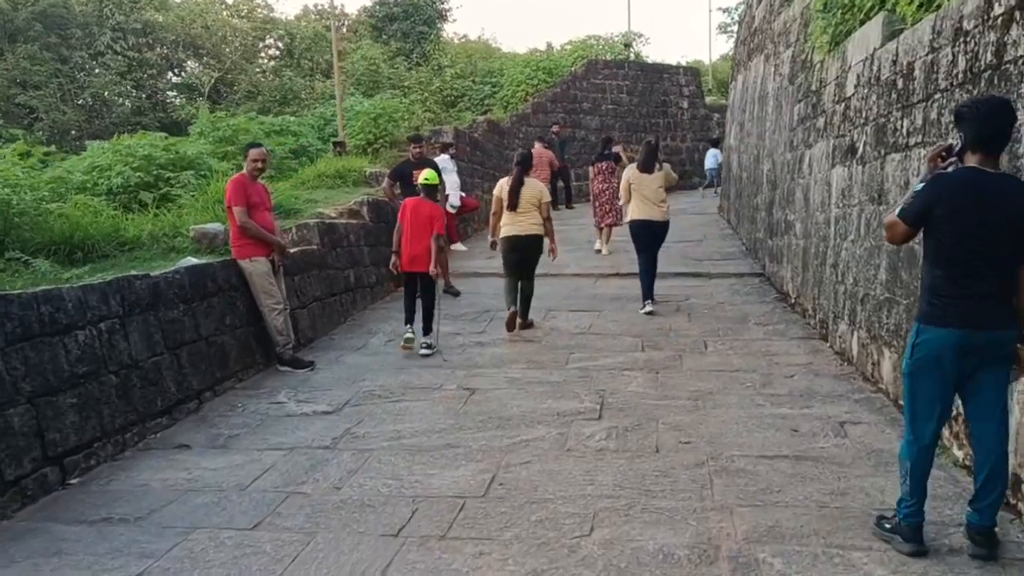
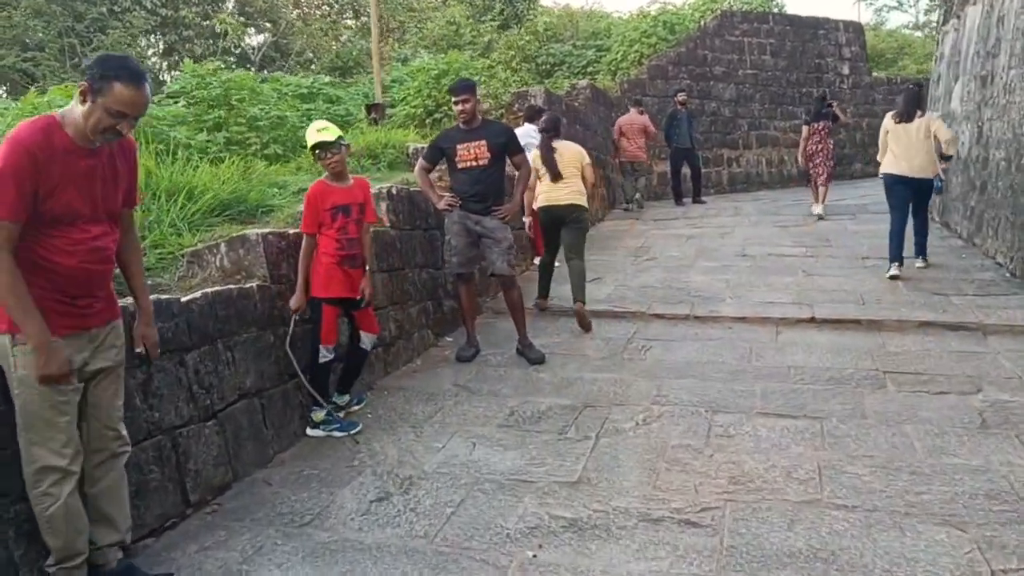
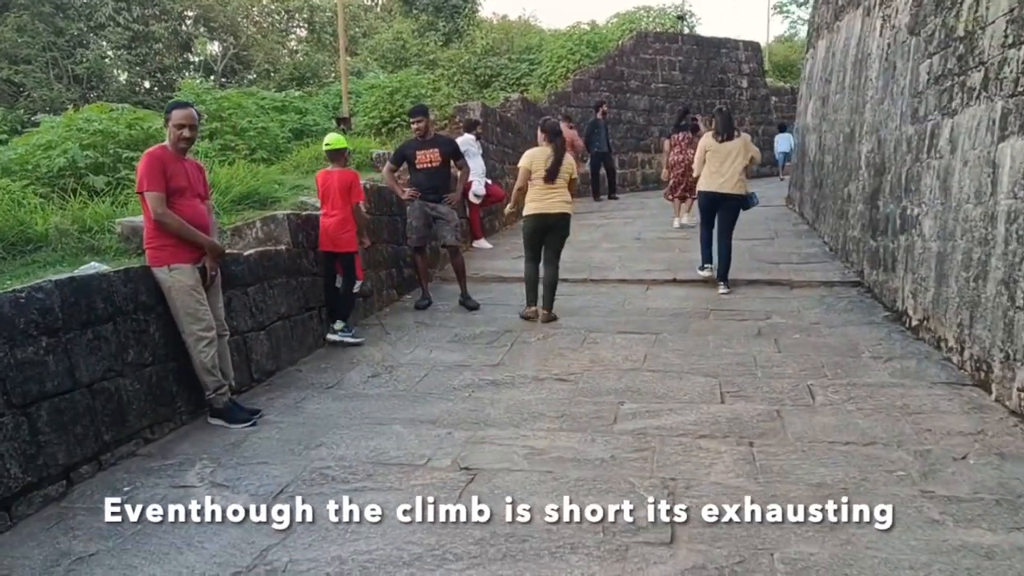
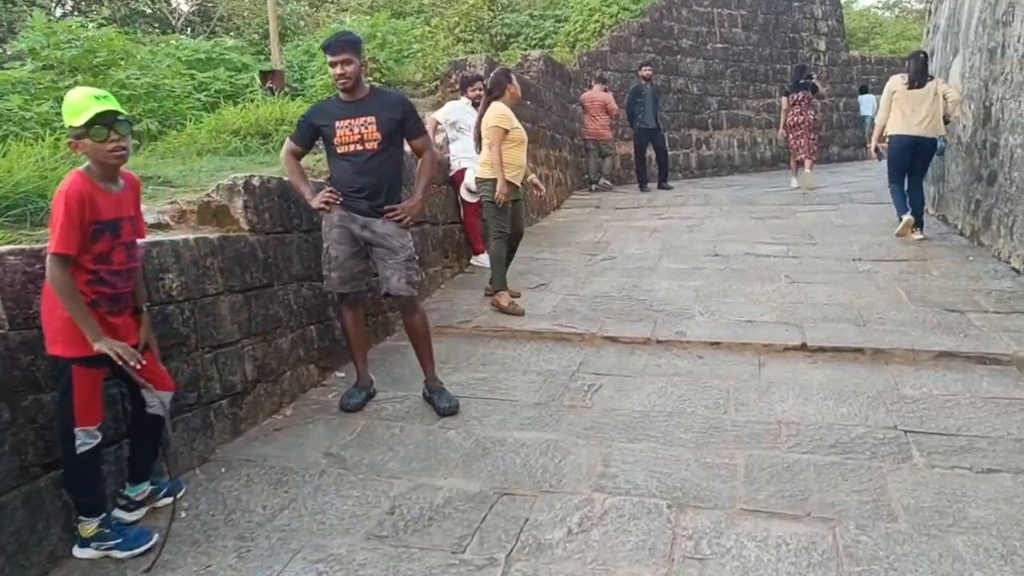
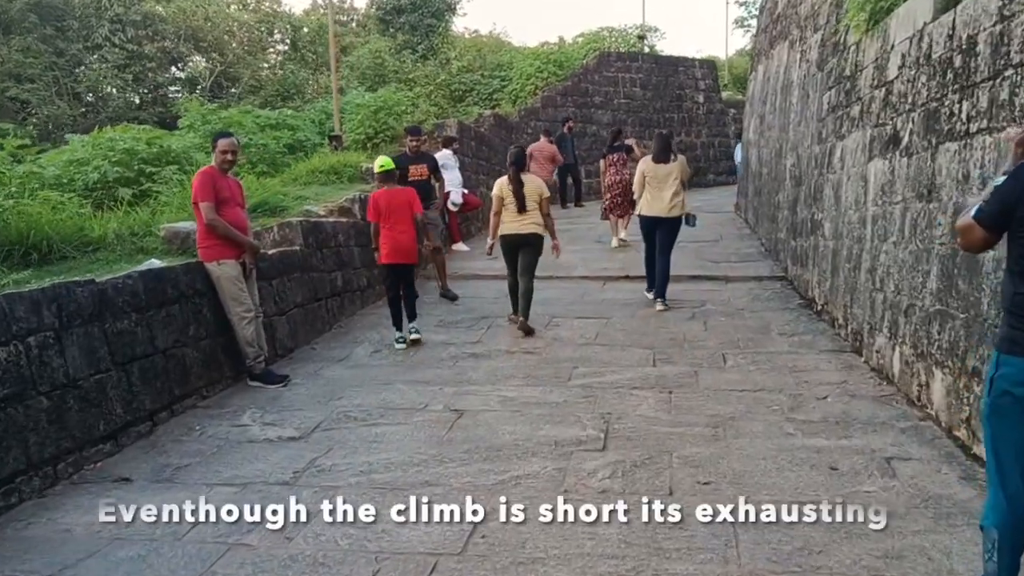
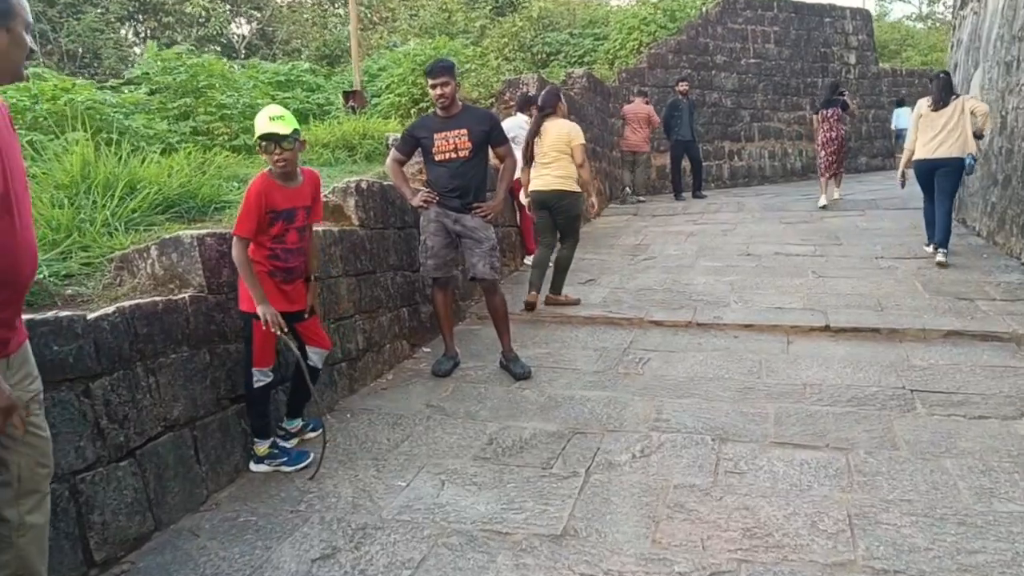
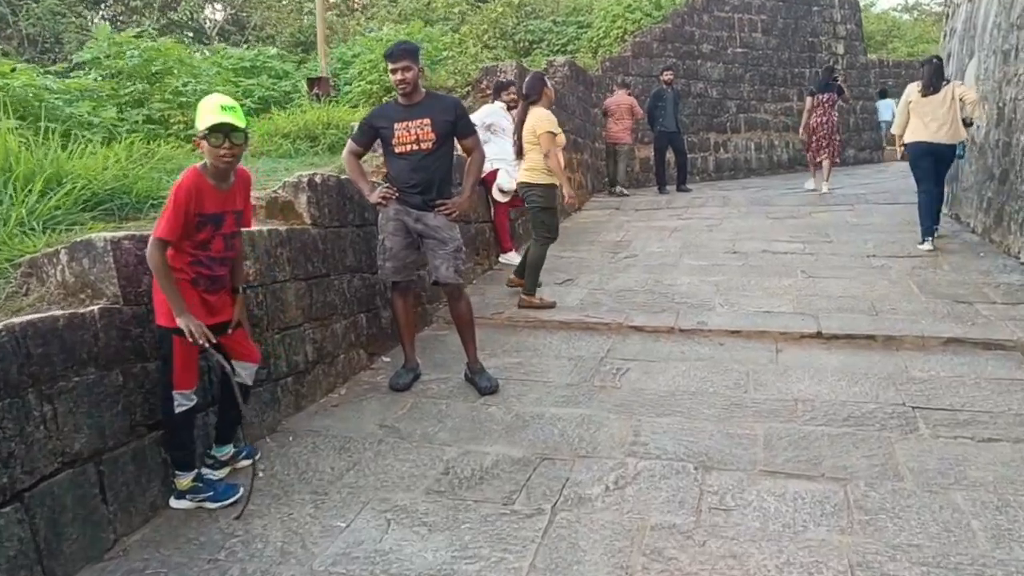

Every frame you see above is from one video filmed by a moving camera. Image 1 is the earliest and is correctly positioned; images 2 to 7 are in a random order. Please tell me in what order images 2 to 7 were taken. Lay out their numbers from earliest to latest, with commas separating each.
5, 3, 2, 6, 7, 4
